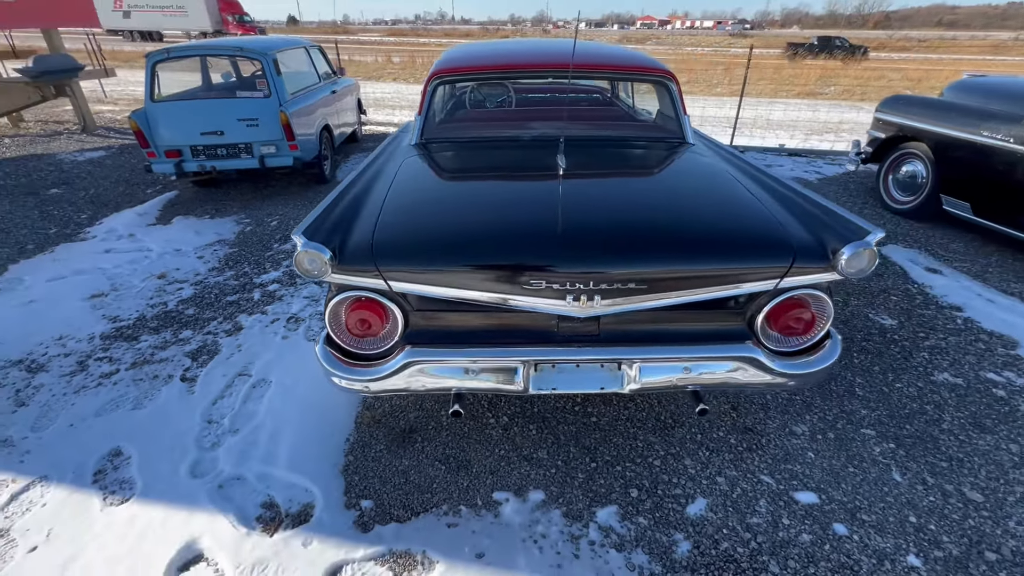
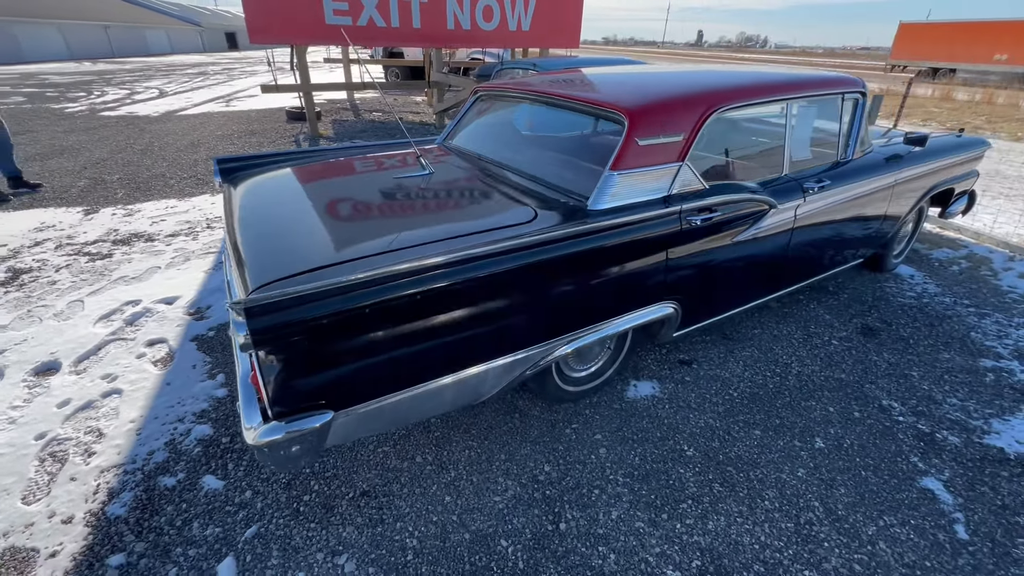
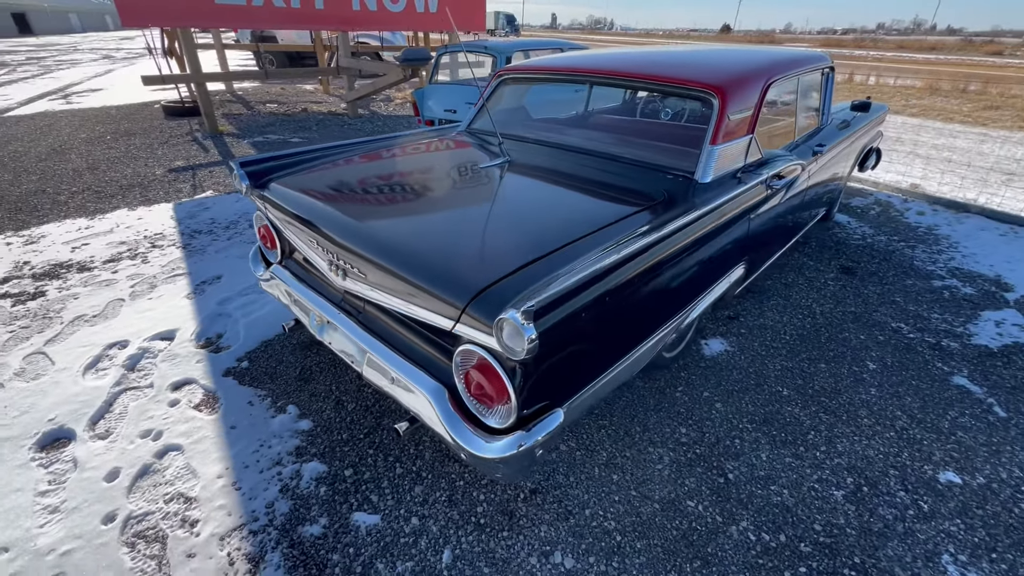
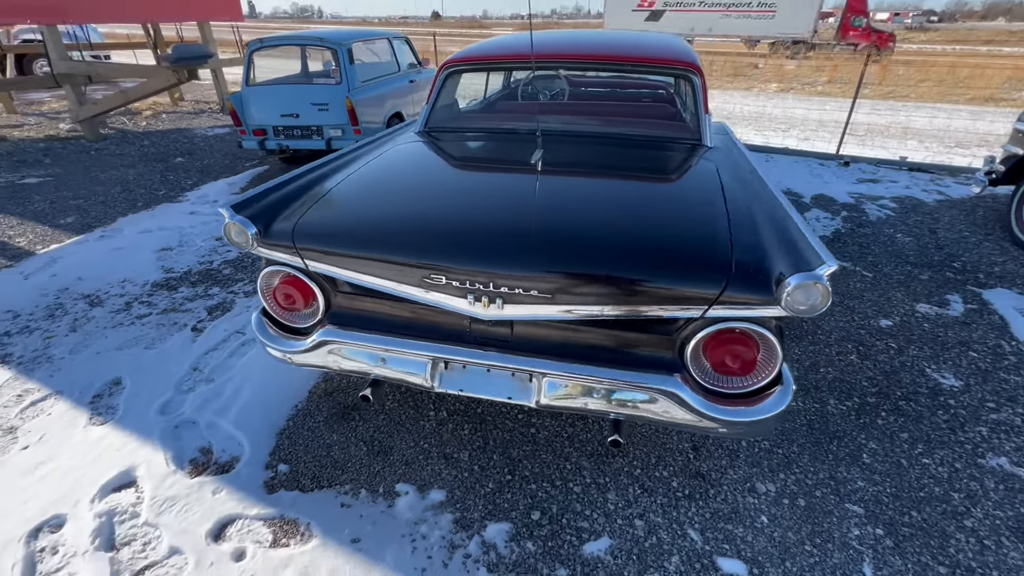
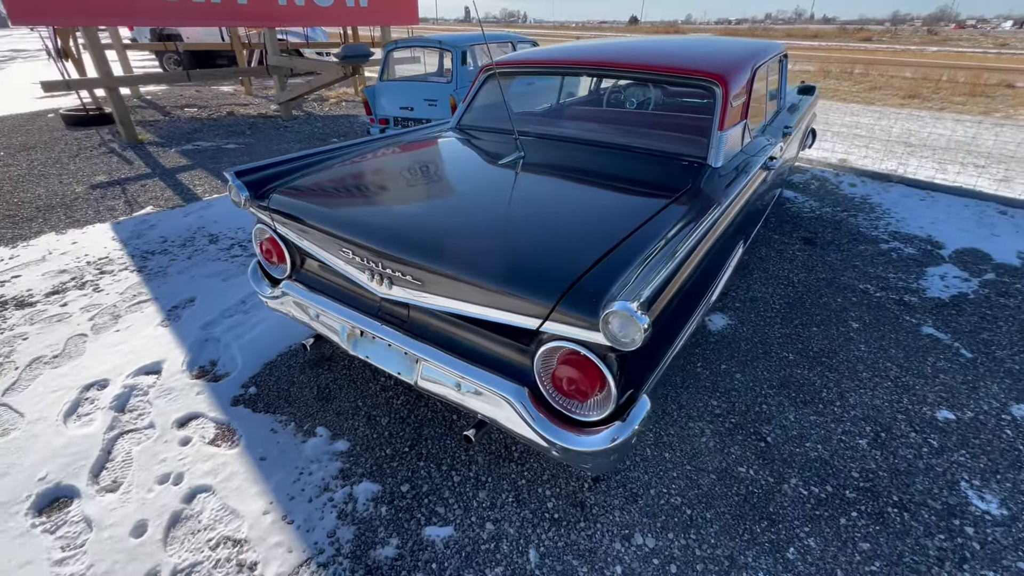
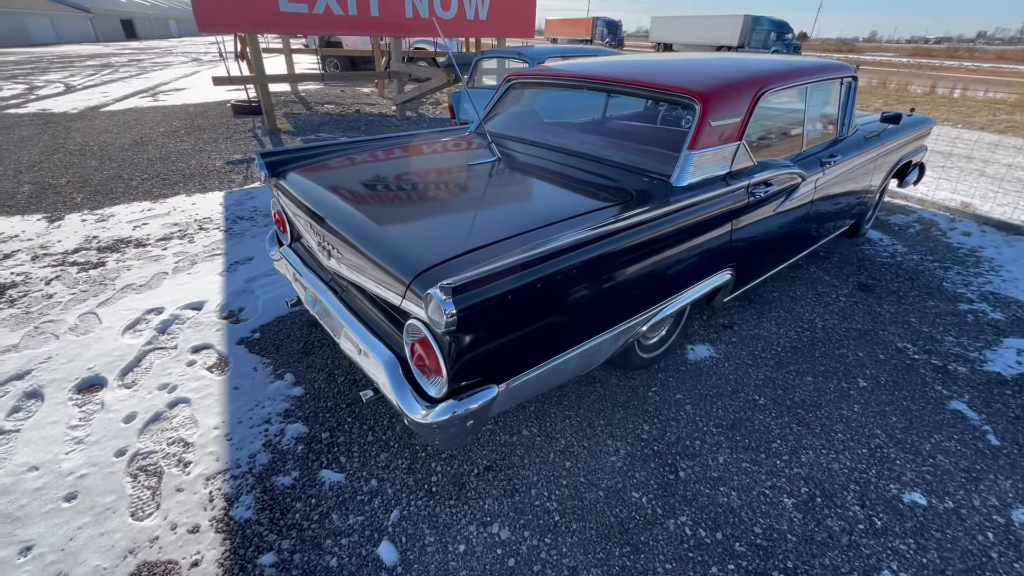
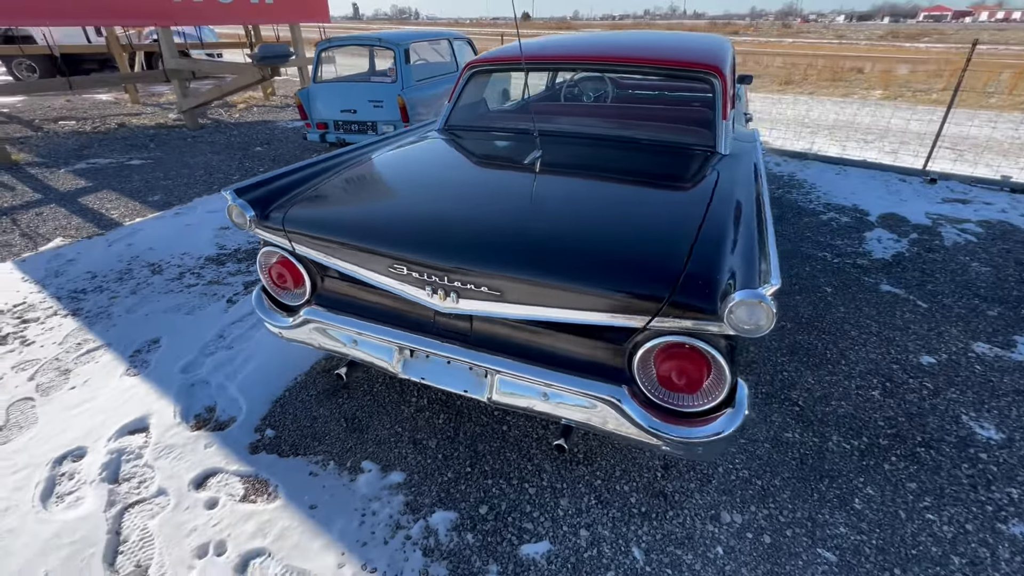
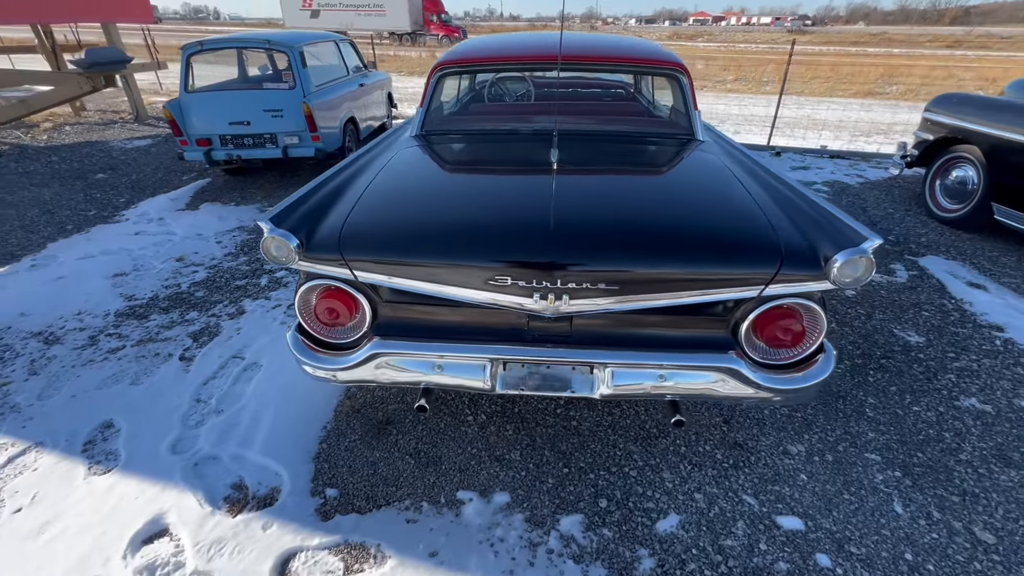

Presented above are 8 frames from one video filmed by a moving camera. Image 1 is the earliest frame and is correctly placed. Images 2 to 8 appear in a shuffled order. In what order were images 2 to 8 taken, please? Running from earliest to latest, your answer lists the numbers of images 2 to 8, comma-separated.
8, 4, 7, 5, 3, 6, 2
